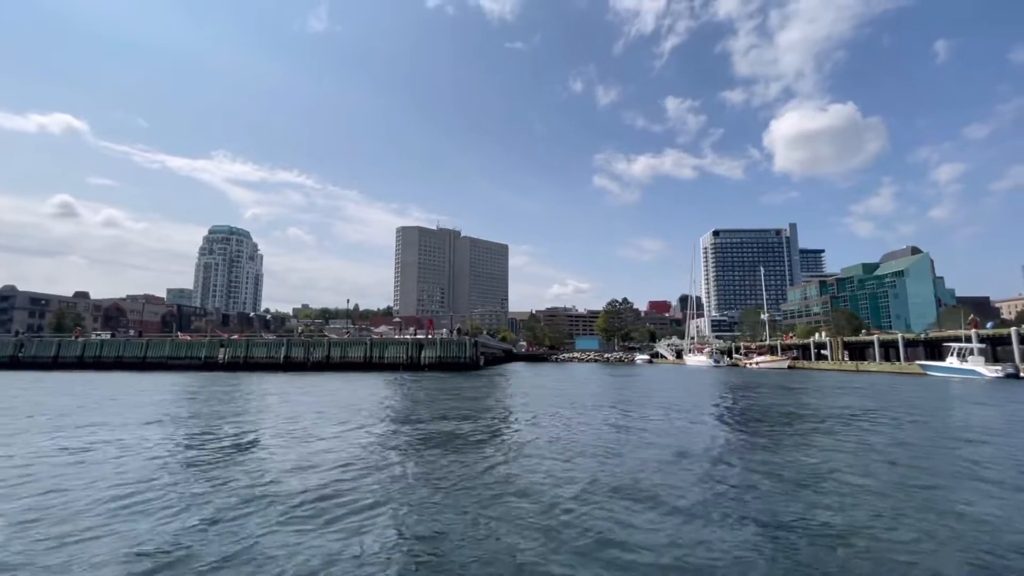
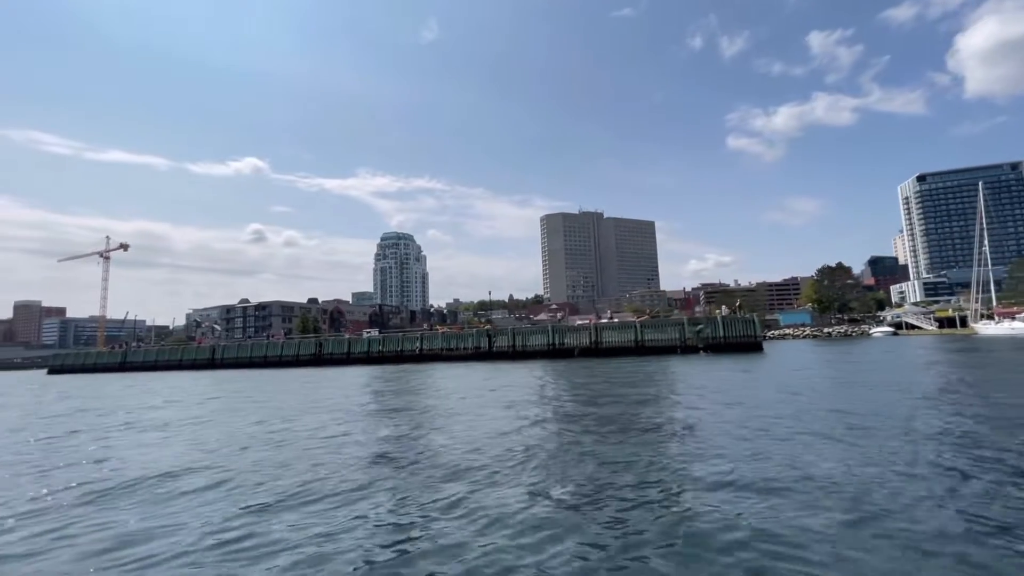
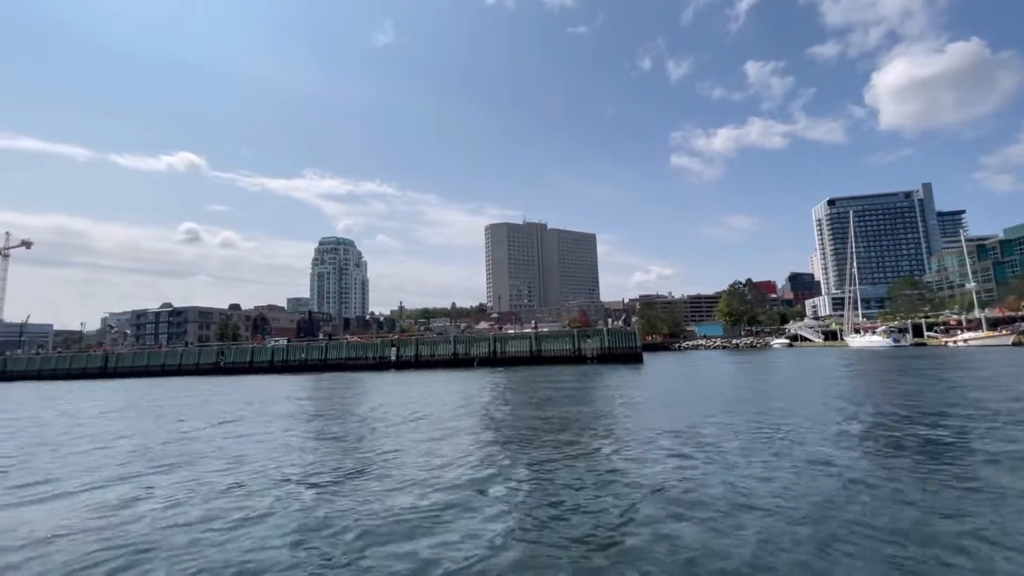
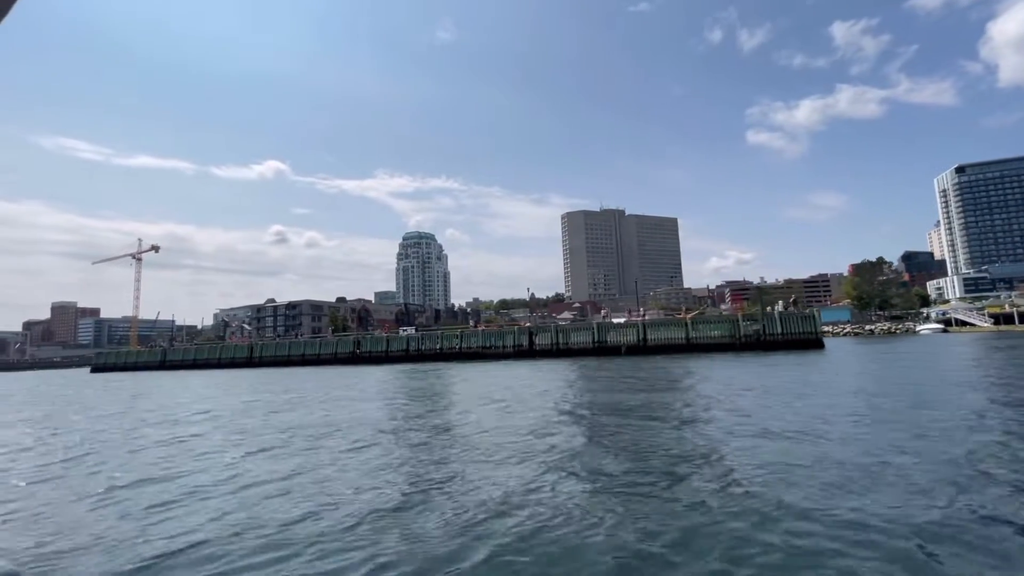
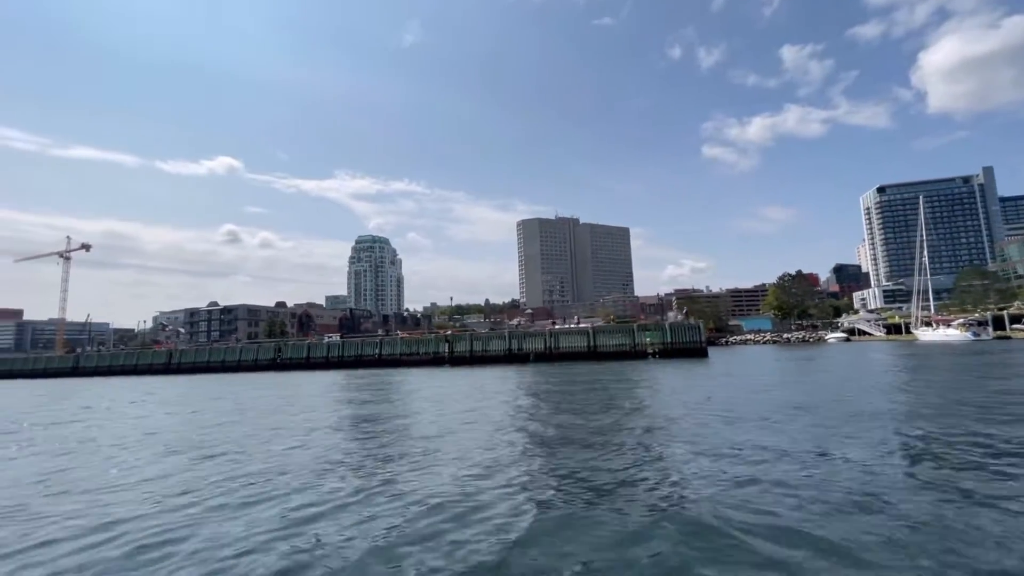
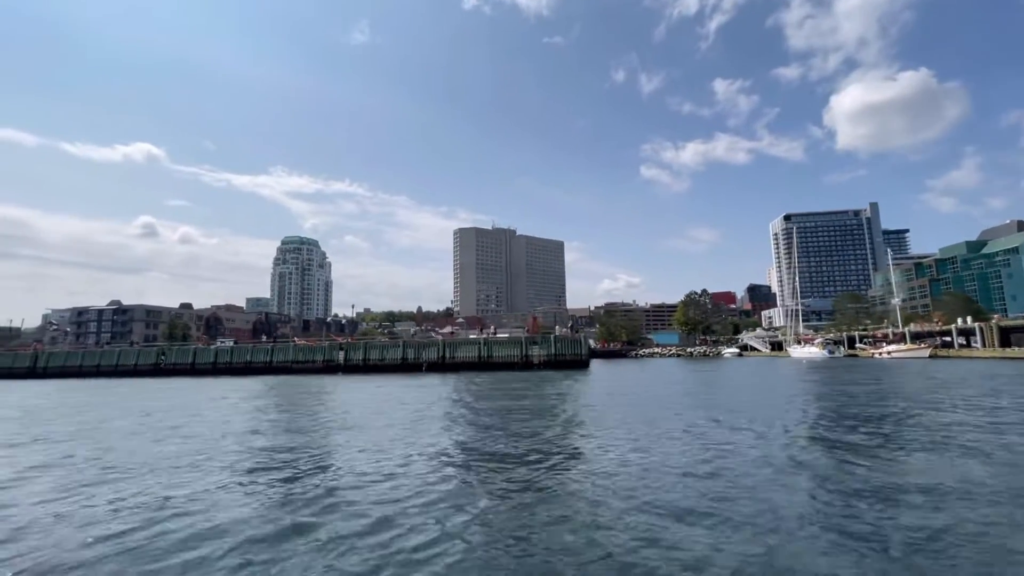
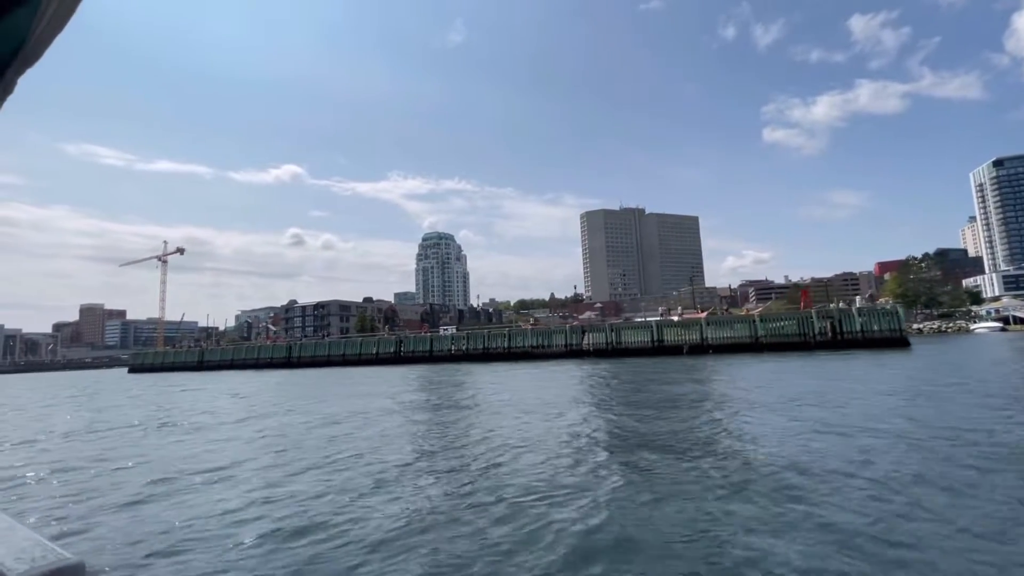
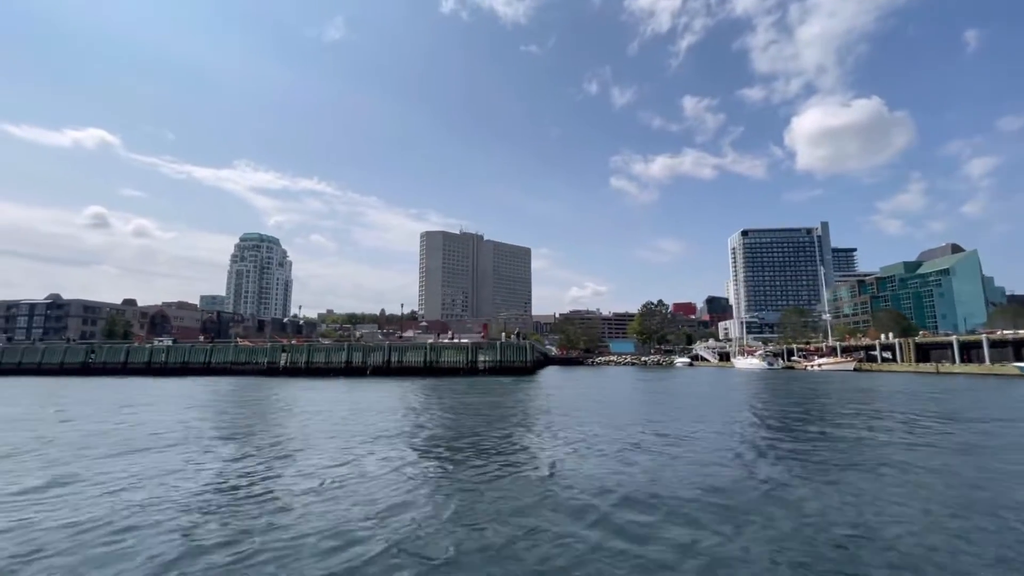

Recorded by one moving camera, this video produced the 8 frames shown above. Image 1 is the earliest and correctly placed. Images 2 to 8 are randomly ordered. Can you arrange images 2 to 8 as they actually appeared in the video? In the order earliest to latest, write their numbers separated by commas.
8, 6, 3, 5, 2, 4, 7
